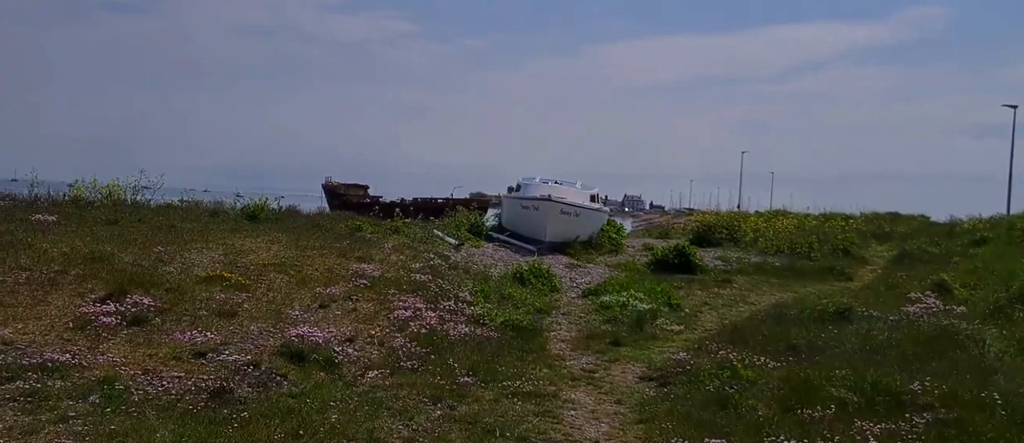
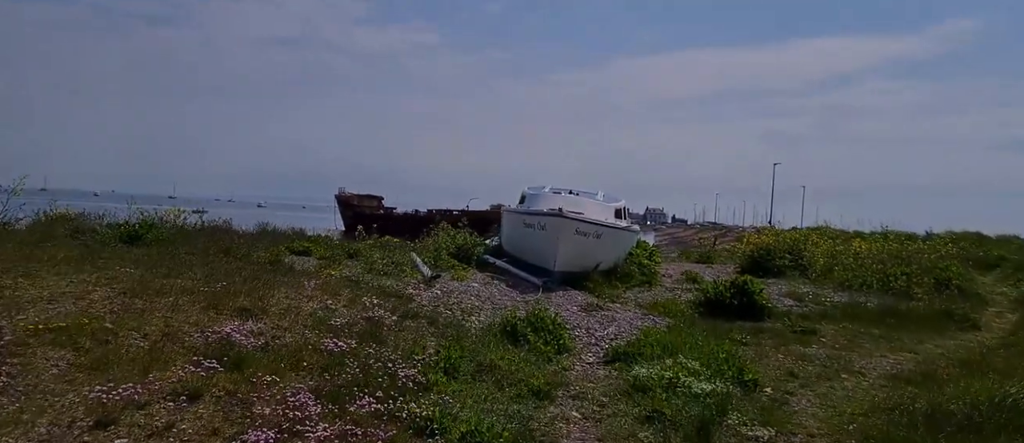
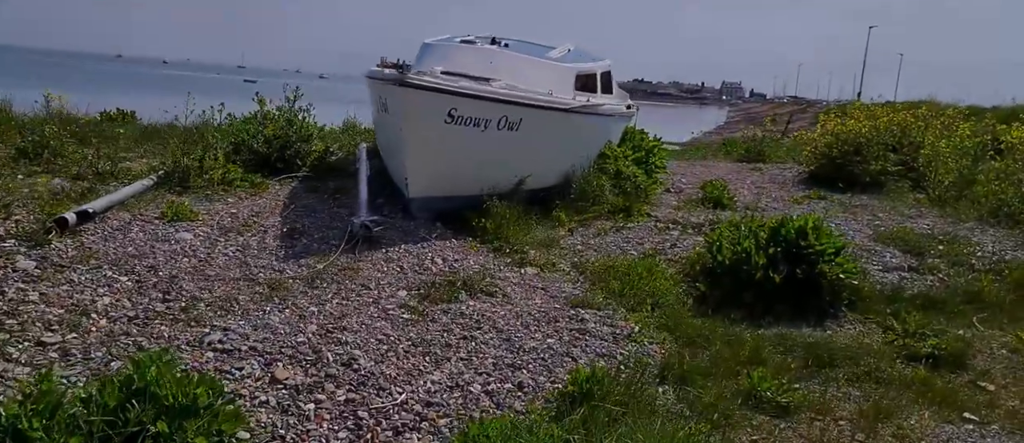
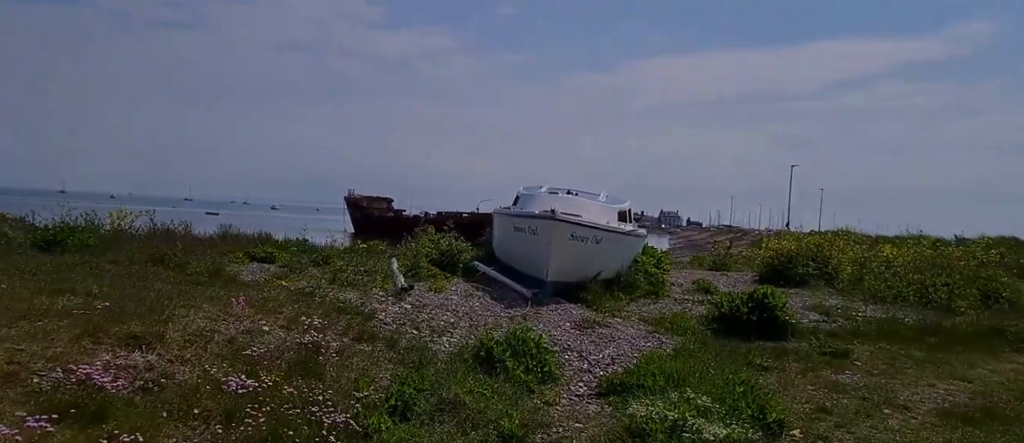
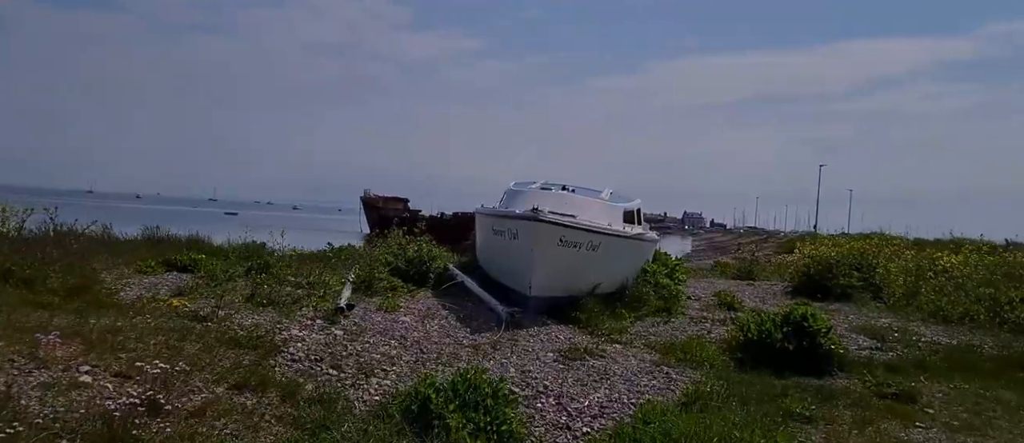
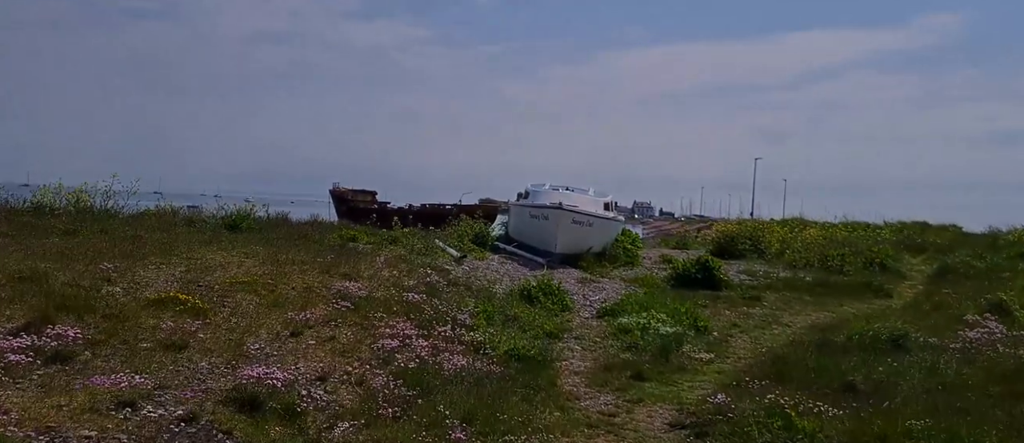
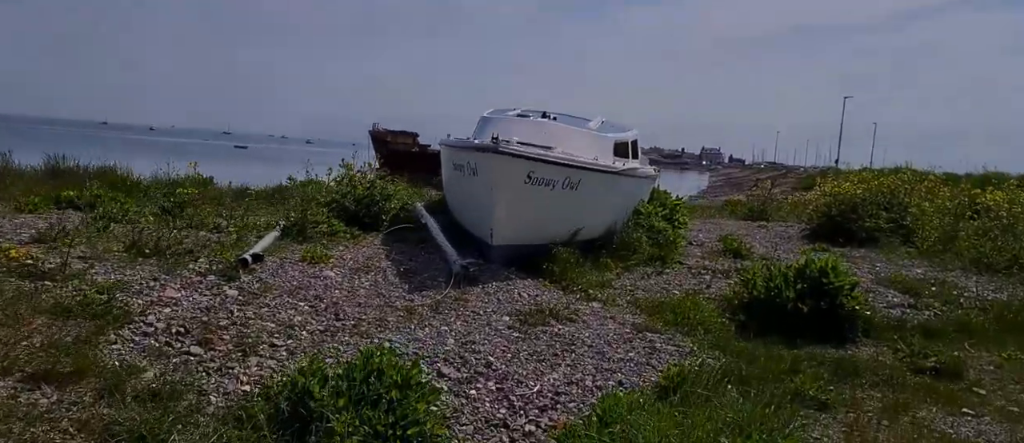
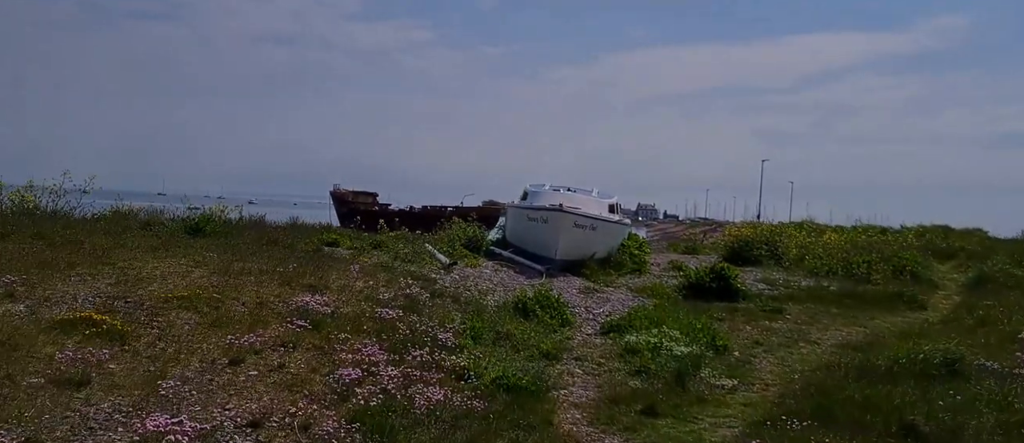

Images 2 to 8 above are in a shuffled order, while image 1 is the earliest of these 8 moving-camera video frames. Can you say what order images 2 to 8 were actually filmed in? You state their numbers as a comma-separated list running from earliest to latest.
6, 8, 2, 4, 5, 7, 3
